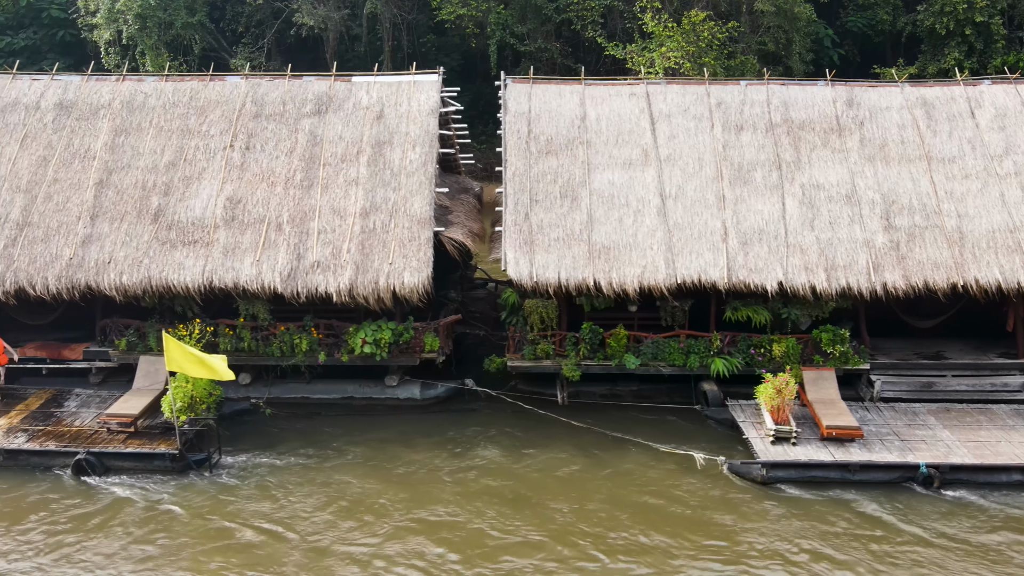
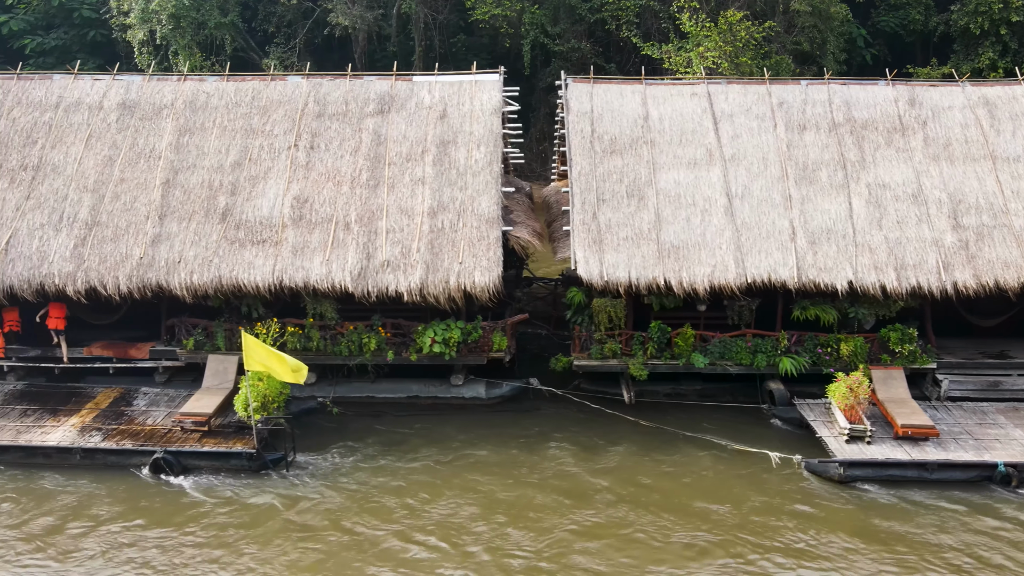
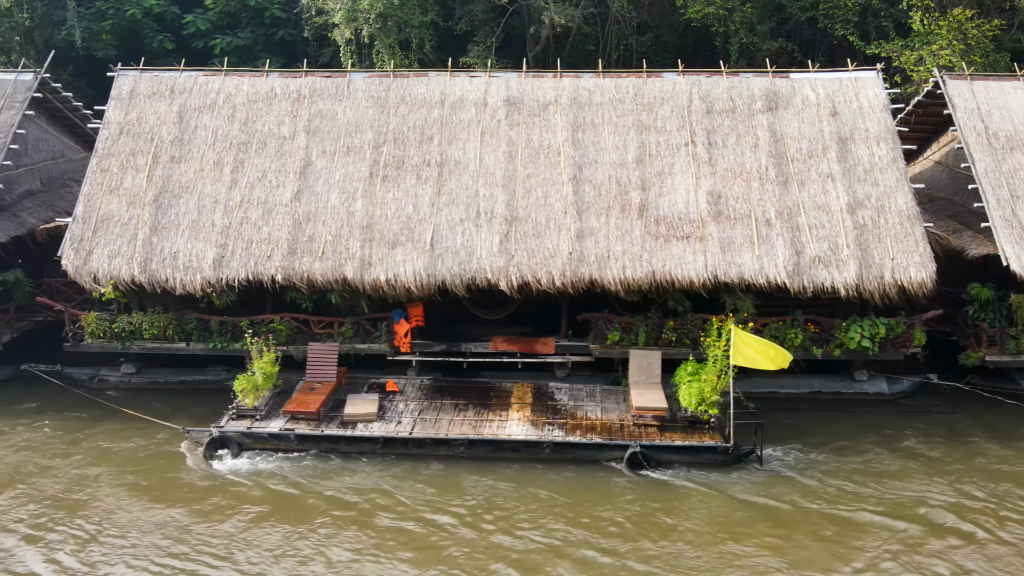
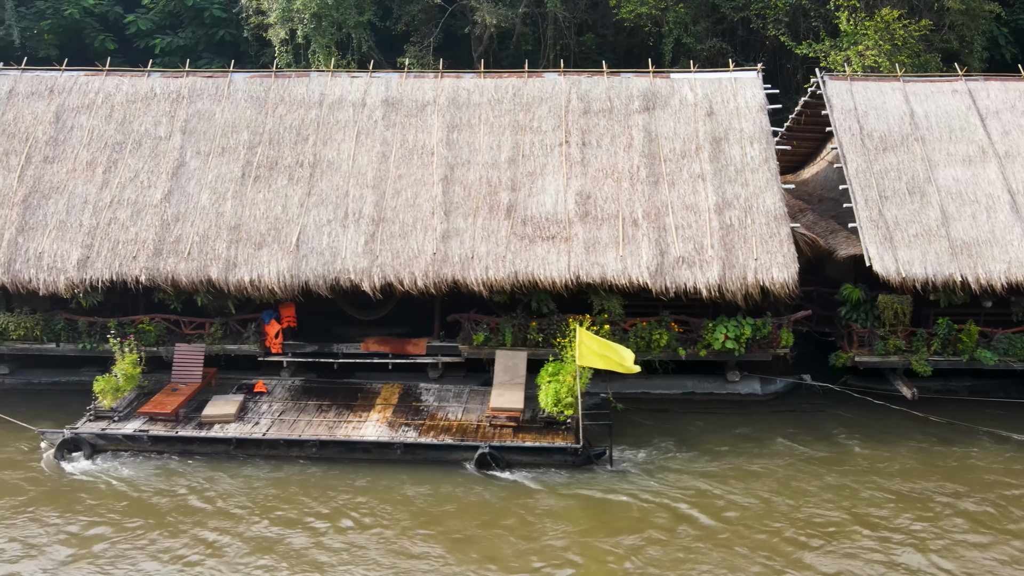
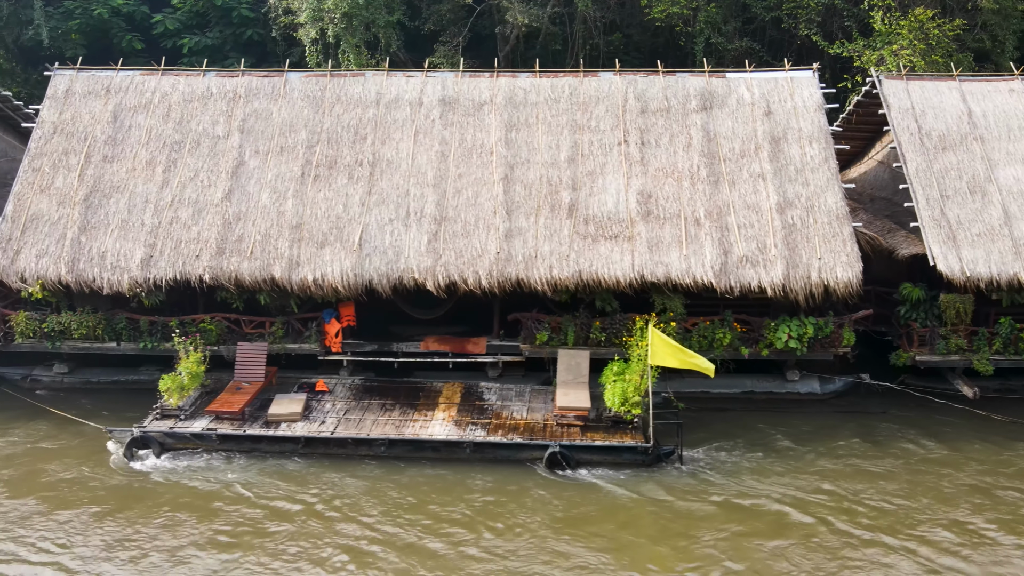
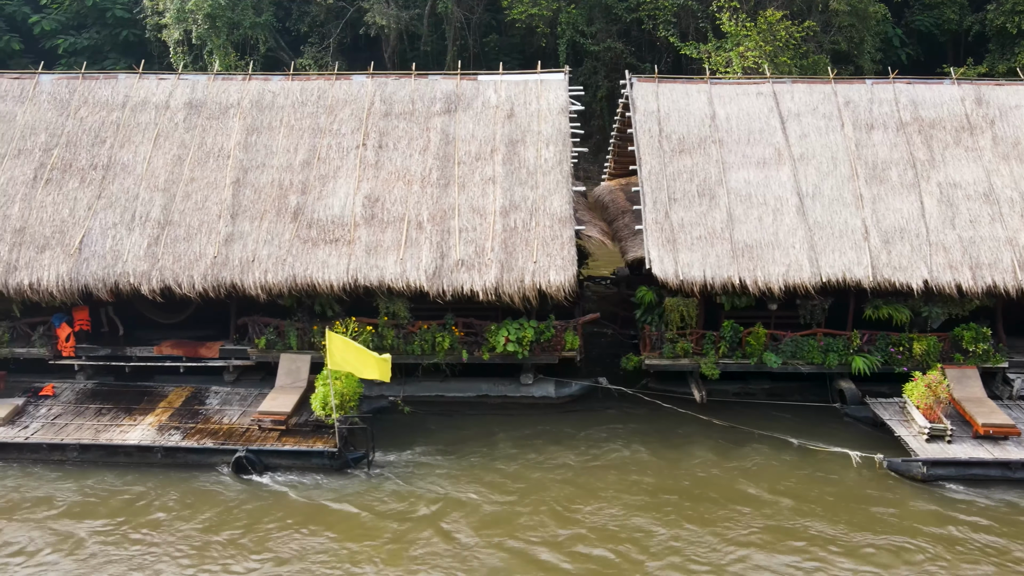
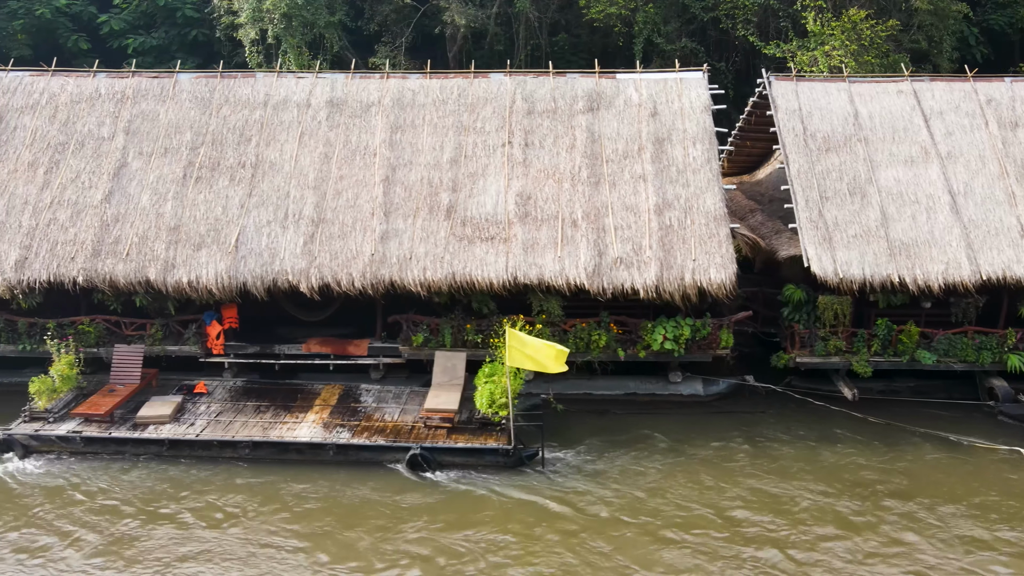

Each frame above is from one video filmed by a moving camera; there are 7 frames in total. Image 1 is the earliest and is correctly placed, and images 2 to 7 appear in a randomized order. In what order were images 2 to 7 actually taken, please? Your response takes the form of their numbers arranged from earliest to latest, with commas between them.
2, 6, 7, 4, 5, 3
